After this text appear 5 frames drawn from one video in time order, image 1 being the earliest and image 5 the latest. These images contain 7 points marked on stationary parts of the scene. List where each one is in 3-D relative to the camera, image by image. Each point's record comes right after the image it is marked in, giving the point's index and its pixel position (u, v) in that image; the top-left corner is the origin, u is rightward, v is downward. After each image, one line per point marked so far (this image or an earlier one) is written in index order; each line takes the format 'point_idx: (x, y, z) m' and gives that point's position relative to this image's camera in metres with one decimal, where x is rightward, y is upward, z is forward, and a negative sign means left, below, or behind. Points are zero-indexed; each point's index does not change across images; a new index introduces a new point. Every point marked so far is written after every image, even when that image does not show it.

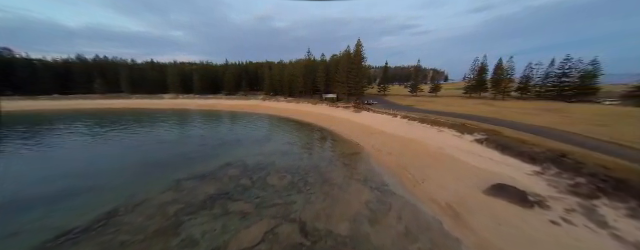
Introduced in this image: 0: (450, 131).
0: (+11.7, -0.6, +15.9) m
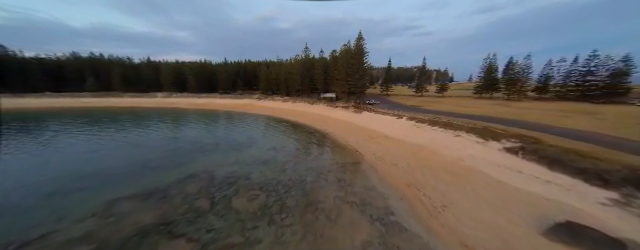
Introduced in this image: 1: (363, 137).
0: (+11.0, -0.9, +13.0) m
1: (+4.4, -1.2, +17.8) m
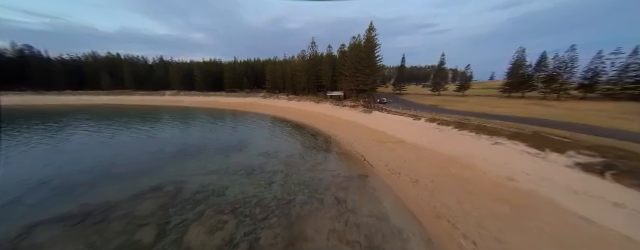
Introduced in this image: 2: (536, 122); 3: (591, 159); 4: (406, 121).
0: (+10.9, -1.1, +9.8) m
1: (+4.5, -1.3, +15.0) m
2: (+23.2, +0.4, +19.1) m
3: (+11.6, -1.4, +7.6) m
4: (+8.9, +0.5, +18.2) m
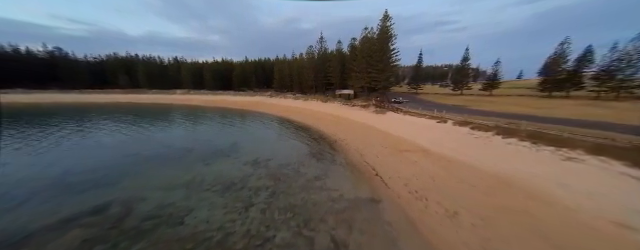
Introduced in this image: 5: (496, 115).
0: (+10.7, -1.4, +6.7) m
1: (+4.7, -1.6, +12.2) m
2: (+23.6, -0.2, +15.2) m
3: (+11.2, -1.7, +4.4) m
4: (+9.3, +0.1, +15.2) m
5: (+19.1, +1.0, +19.2) m
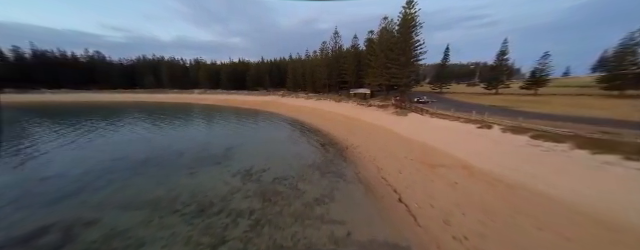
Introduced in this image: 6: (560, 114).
0: (+10.6, -1.8, +3.6) m
1: (+5.1, -1.9, +9.7) m
2: (+24.2, -0.7, +10.9) m
3: (+10.9, -2.1, +1.3) m
4: (+10.0, -0.2, +12.2) m
5: (+20.1, +0.5, +15.3) m
6: (+25.0, +1.2, +18.3) m
